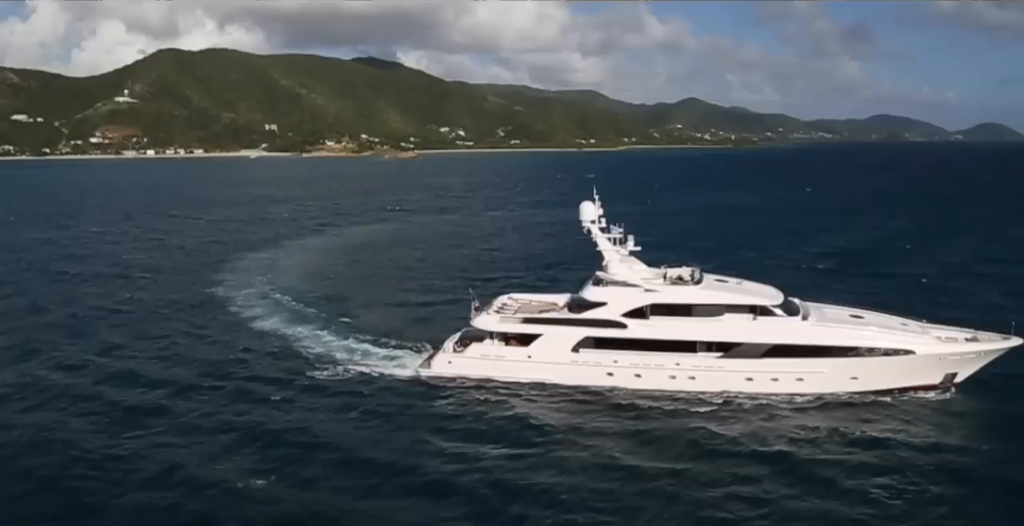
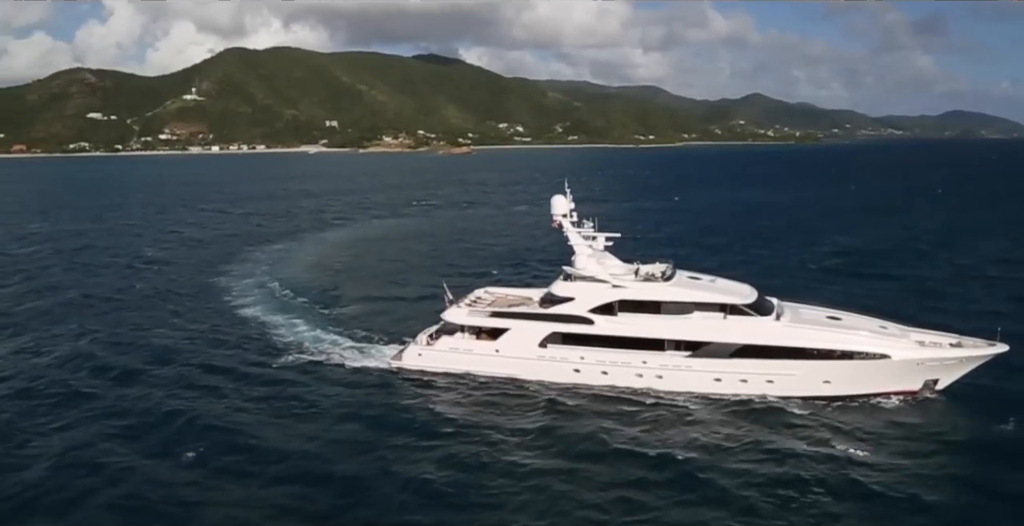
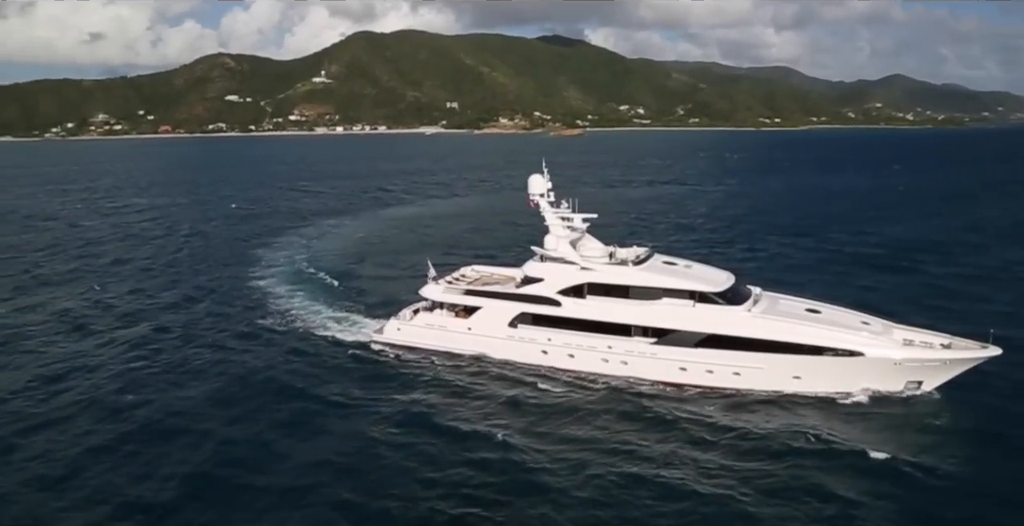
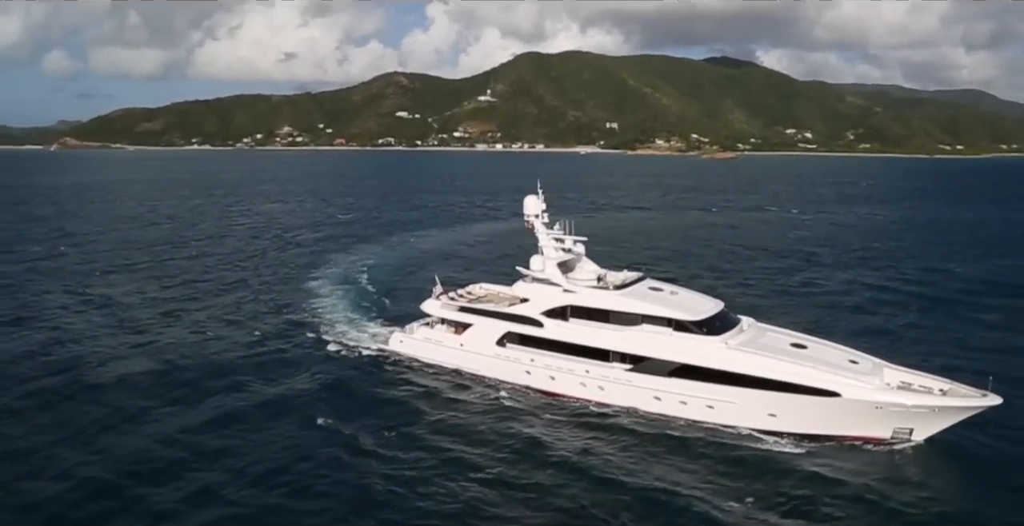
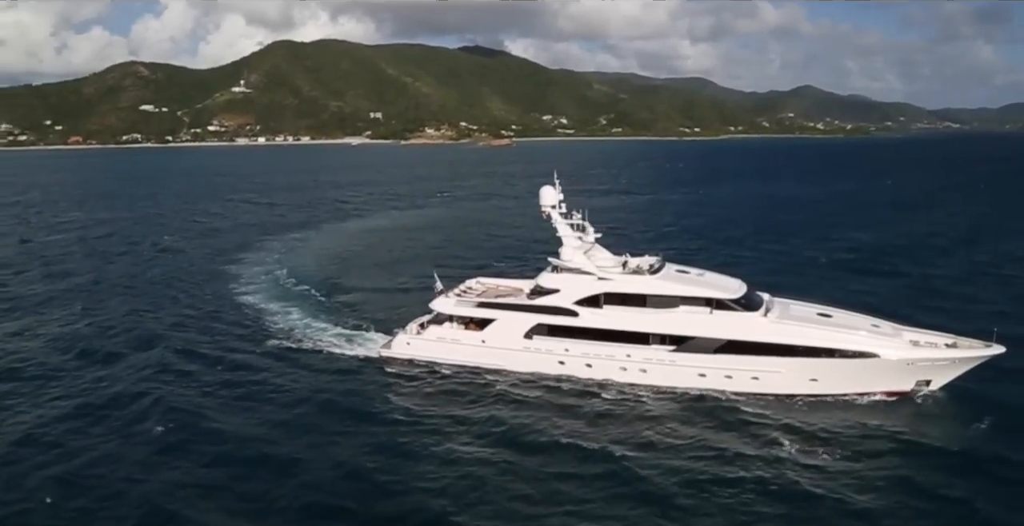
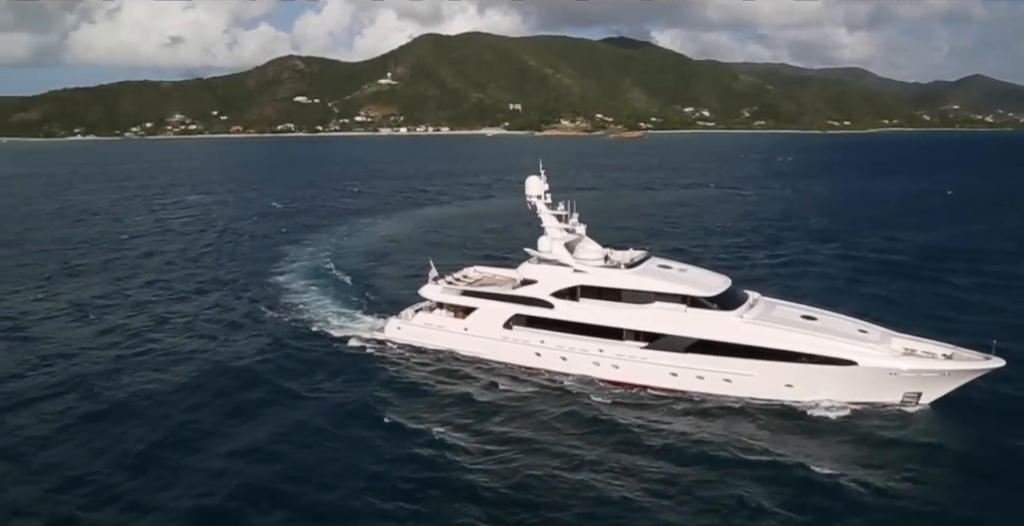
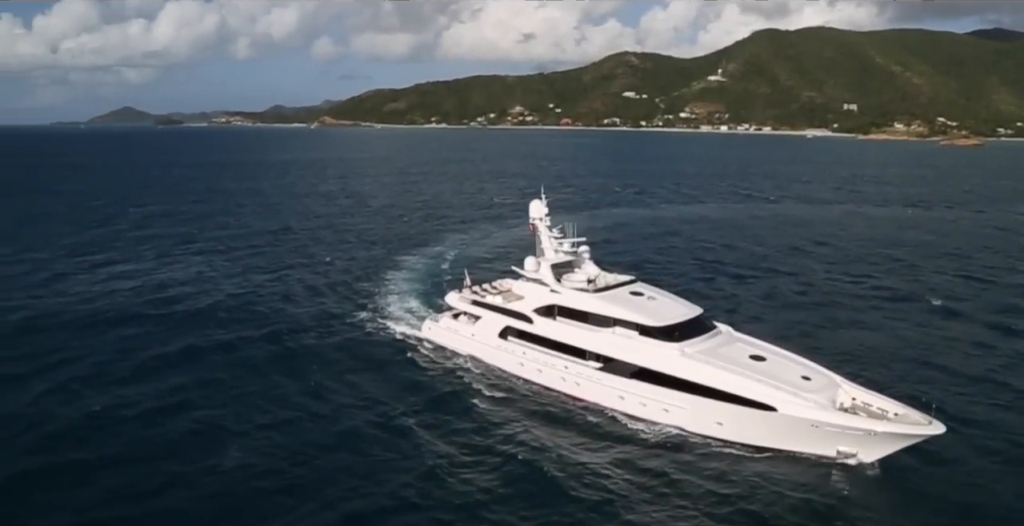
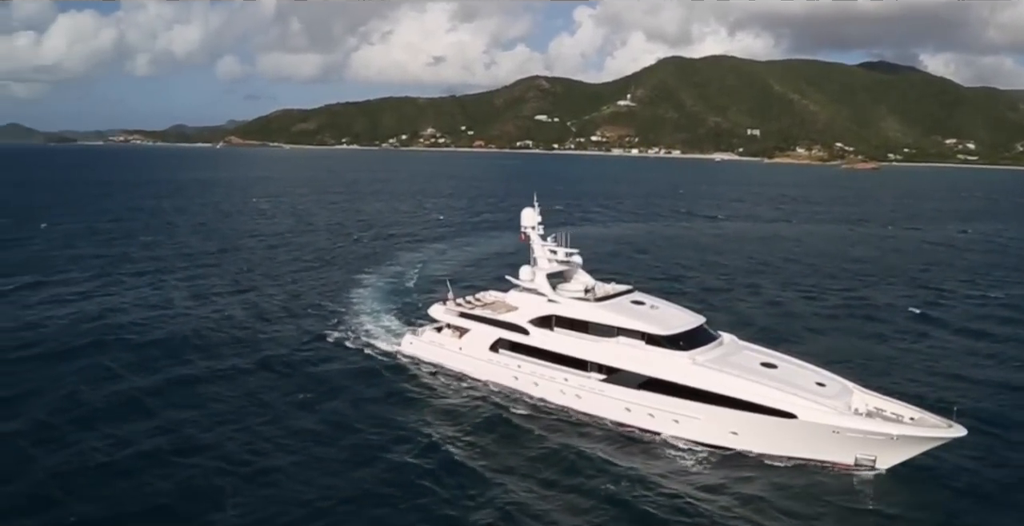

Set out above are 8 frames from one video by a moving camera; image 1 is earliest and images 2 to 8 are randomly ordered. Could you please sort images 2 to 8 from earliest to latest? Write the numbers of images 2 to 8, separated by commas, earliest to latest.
2, 5, 3, 6, 4, 8, 7
